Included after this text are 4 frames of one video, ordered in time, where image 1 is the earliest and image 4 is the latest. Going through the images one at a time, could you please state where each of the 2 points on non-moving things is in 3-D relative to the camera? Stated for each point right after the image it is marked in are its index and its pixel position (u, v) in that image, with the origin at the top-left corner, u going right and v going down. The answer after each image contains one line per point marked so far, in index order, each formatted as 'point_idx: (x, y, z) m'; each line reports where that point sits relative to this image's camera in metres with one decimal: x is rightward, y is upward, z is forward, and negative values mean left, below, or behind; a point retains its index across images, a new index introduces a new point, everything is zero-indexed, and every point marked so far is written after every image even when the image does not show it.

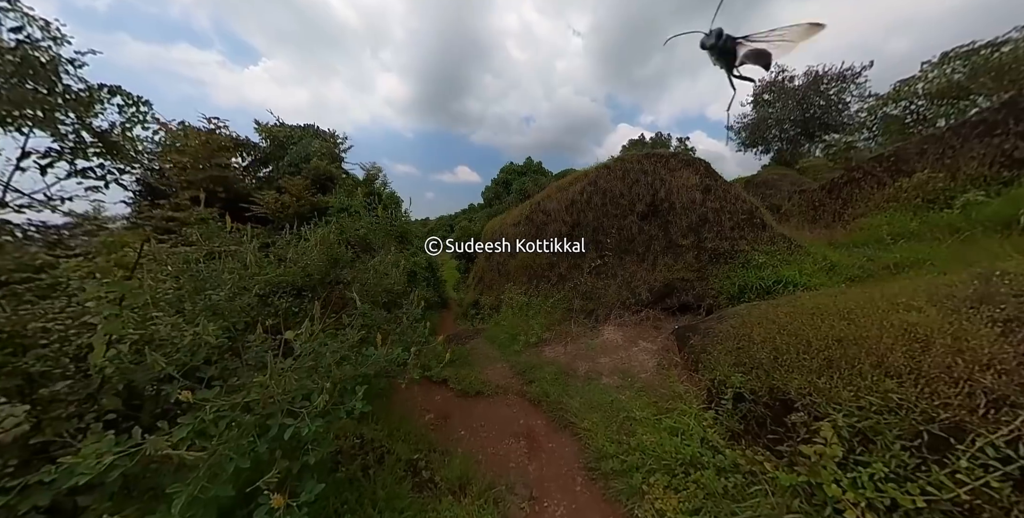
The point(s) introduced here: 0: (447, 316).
0: (-2.1, -1.8, +10.5) m
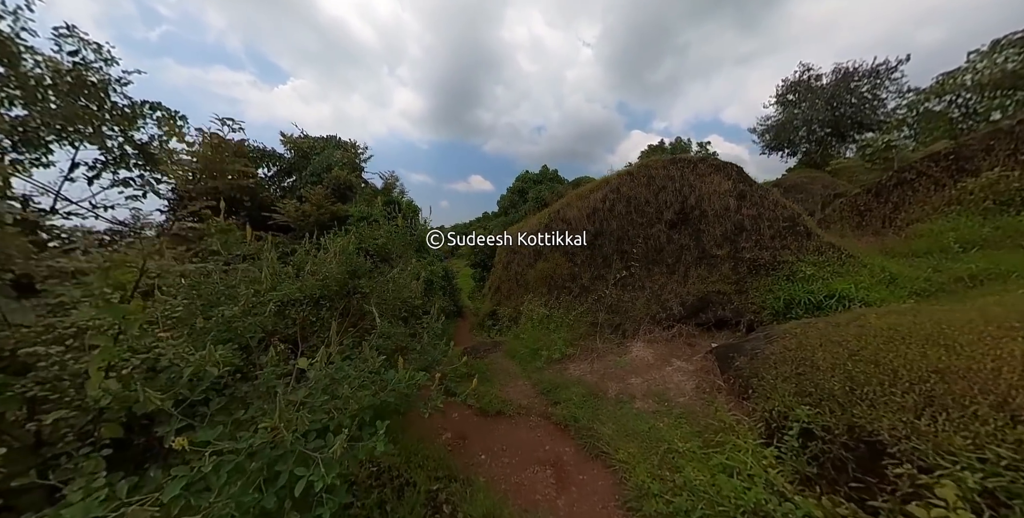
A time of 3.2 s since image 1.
0: (-1.5, -2.1, +10.3) m
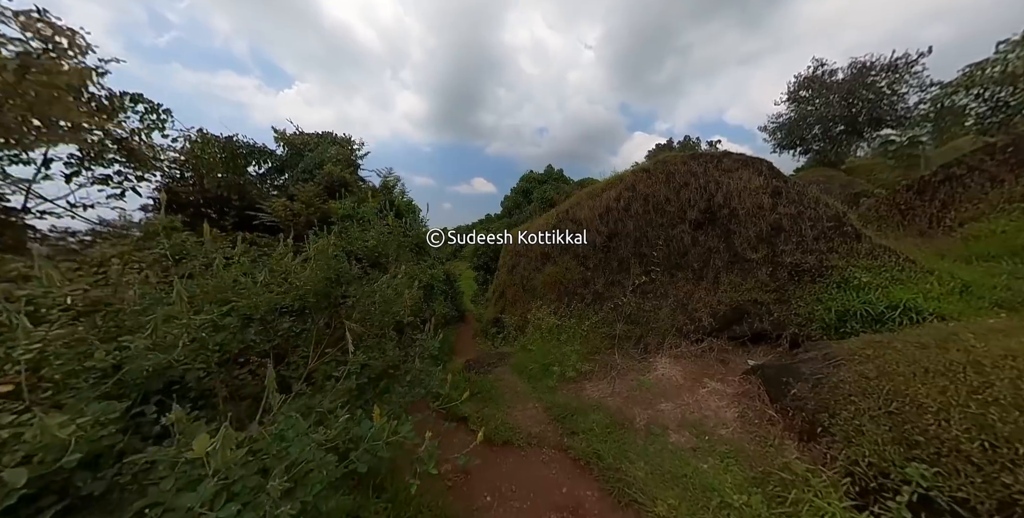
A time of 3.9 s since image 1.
0: (-1.3, -2.2, +9.6) m
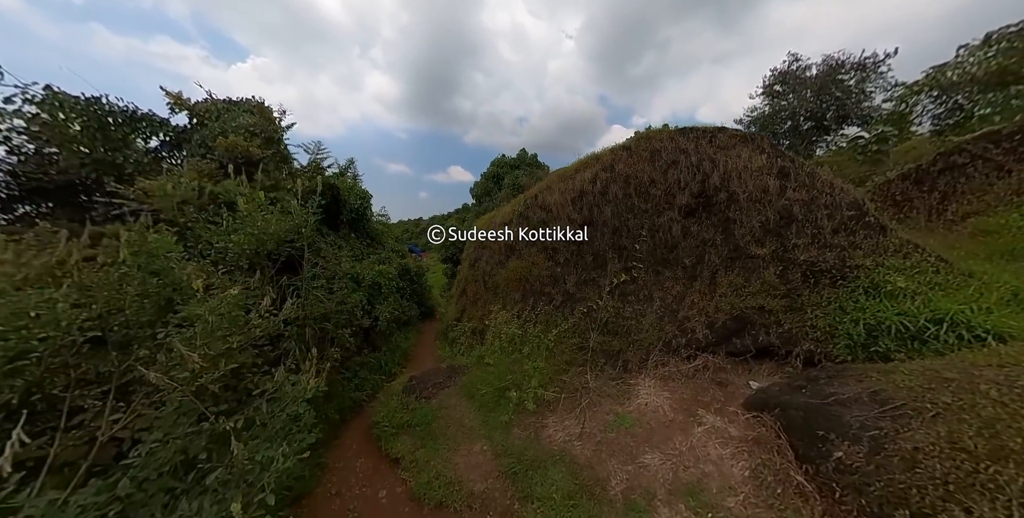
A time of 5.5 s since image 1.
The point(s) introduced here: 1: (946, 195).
0: (-2.4, -2.0, +8.3) m
1: (+8.3, +1.2, +6.2) m
